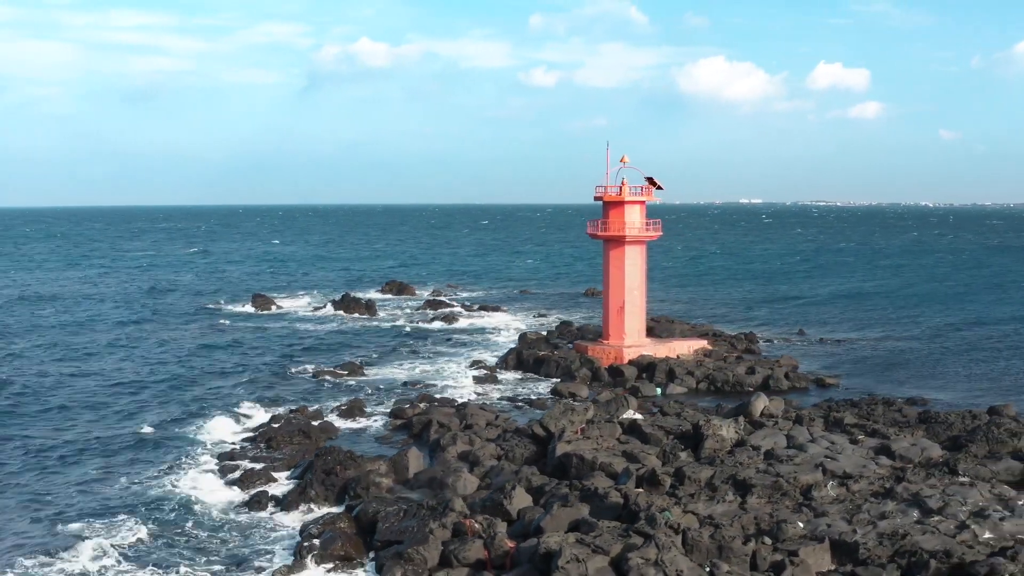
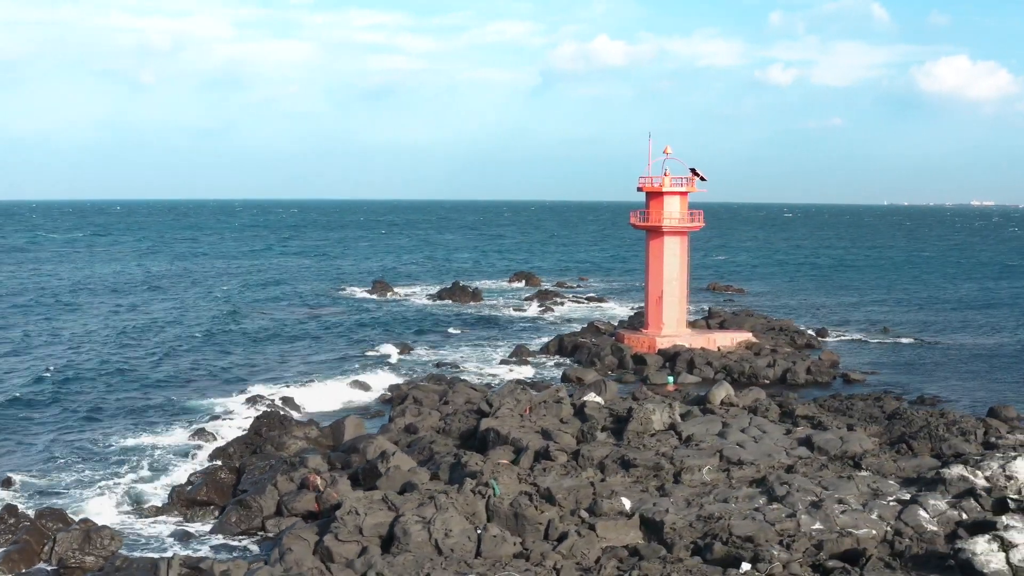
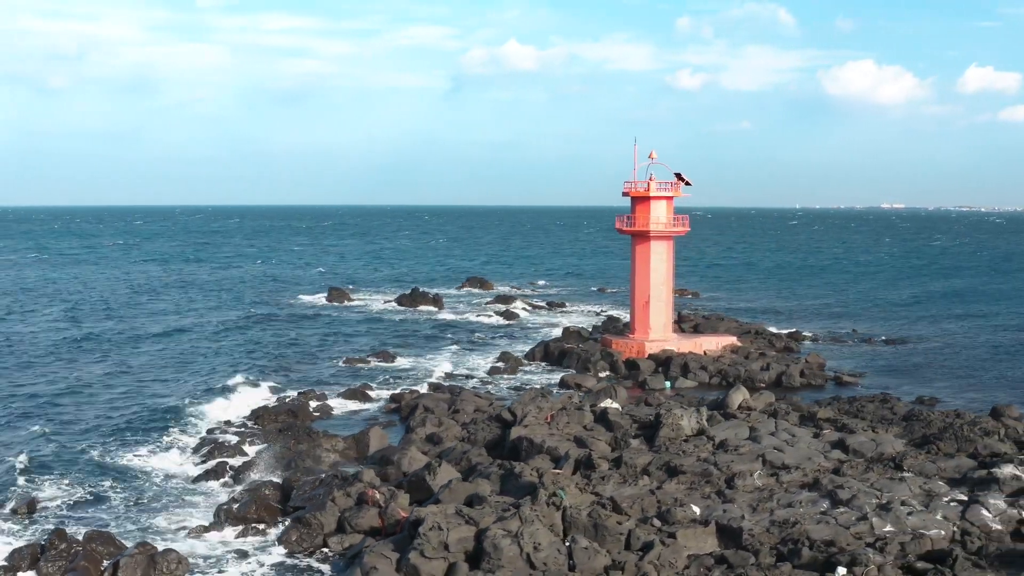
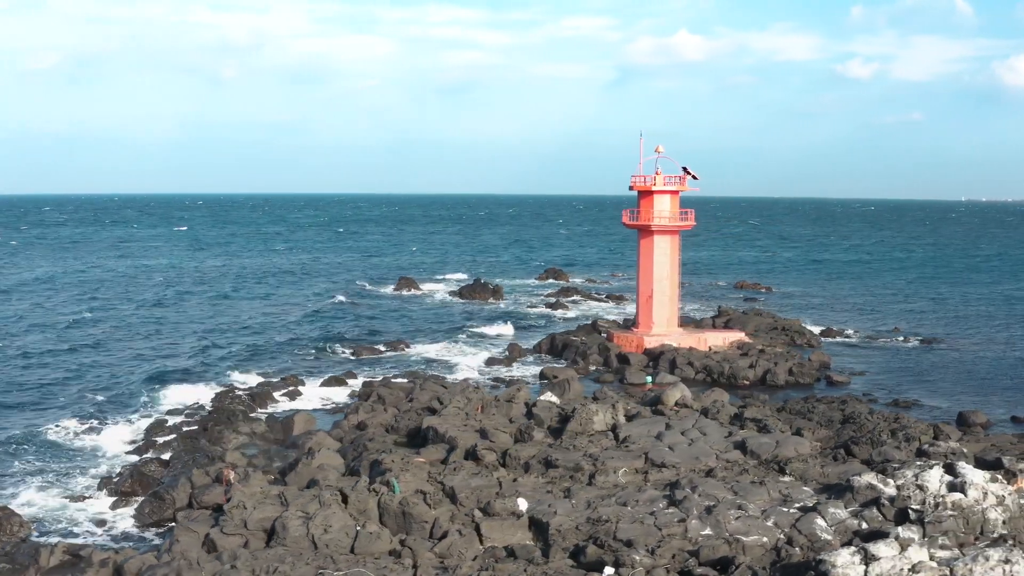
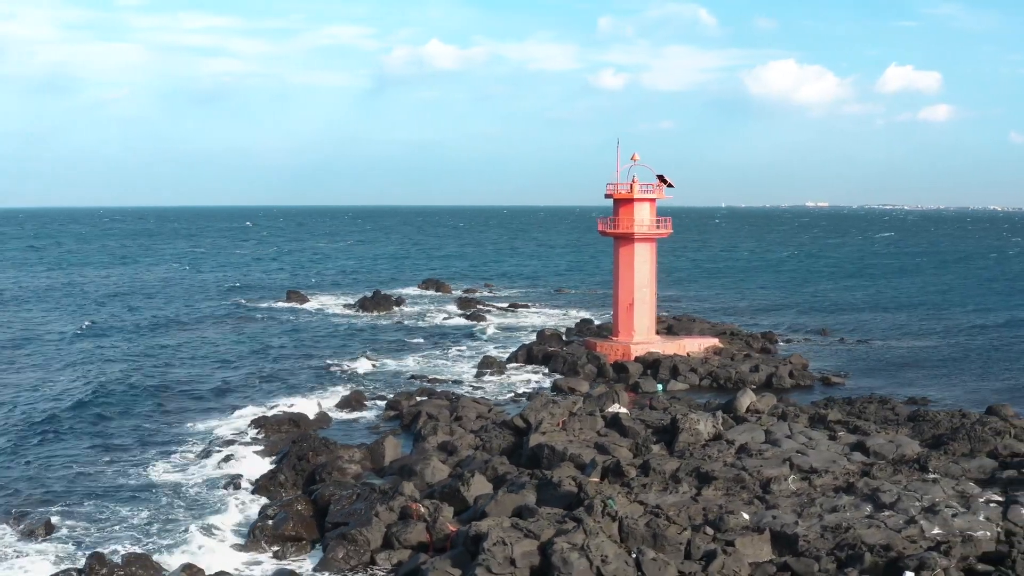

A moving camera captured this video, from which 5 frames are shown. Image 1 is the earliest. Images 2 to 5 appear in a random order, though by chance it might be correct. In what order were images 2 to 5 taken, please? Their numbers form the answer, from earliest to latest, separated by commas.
5, 3, 2, 4
